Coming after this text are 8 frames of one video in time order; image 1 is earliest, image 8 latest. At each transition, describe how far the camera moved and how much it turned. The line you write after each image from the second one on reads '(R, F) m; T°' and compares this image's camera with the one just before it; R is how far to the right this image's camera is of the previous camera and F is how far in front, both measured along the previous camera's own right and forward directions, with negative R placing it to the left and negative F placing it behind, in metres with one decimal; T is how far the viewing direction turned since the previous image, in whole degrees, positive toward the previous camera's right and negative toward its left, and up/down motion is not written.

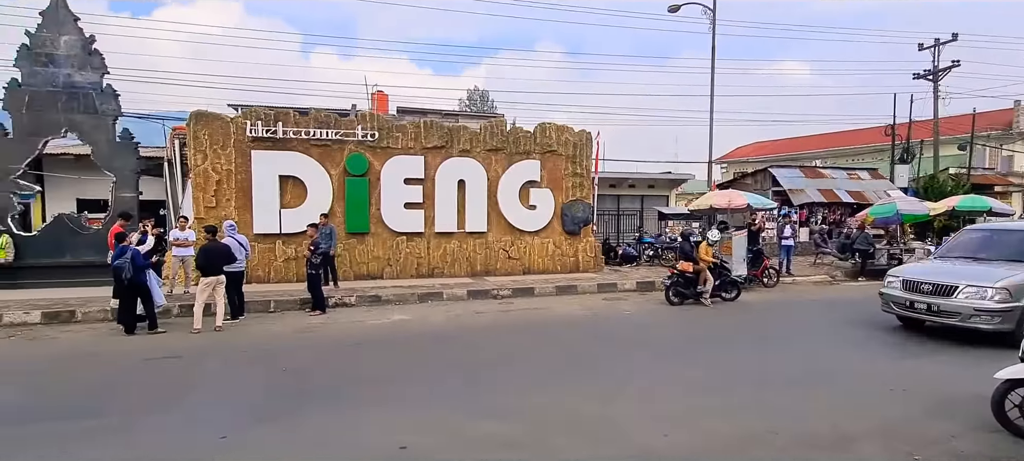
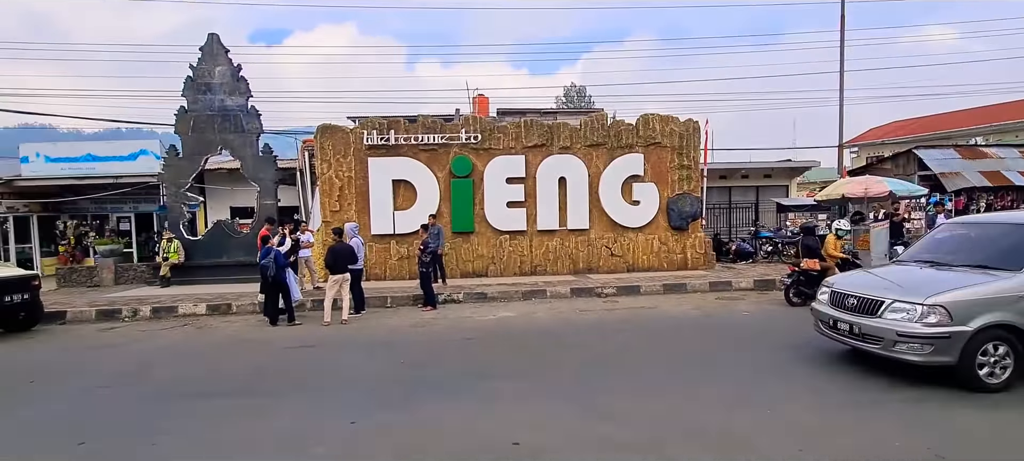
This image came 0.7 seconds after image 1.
(+0.7, 0.0) m; -13°
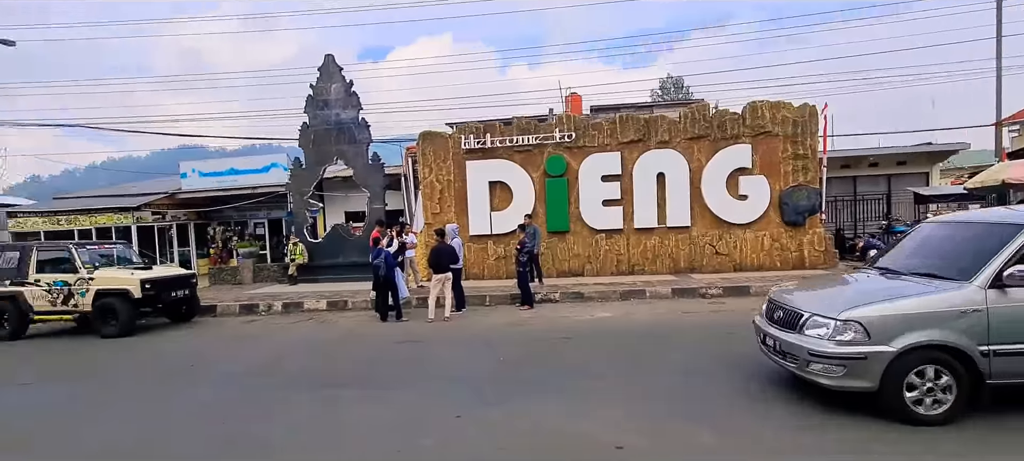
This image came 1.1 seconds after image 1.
(+0.7, +0.1) m; -13°
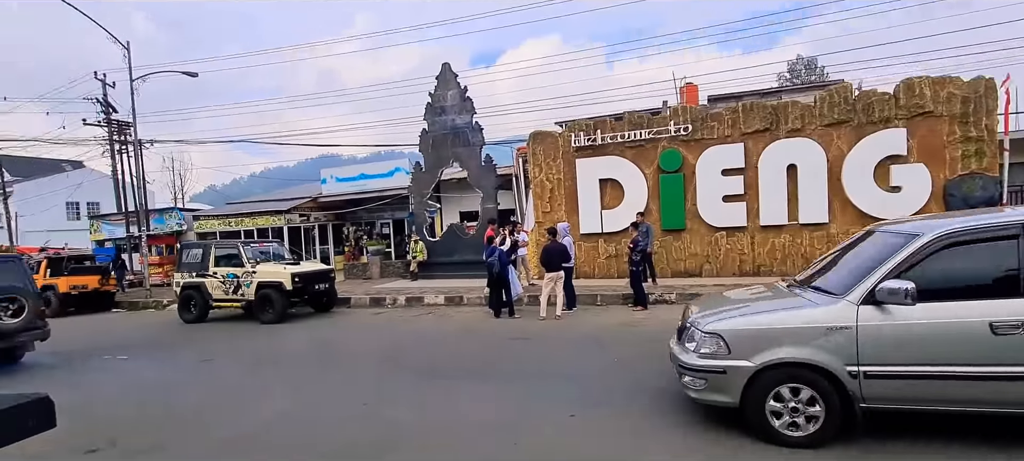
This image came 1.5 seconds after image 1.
(+0.7, 0.0) m; -14°
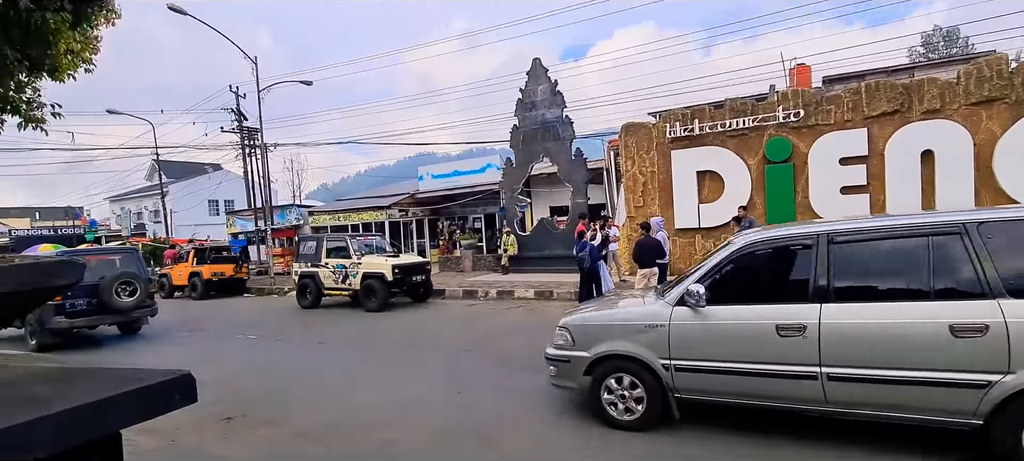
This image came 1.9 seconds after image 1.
(+0.7, 0.0) m; -12°
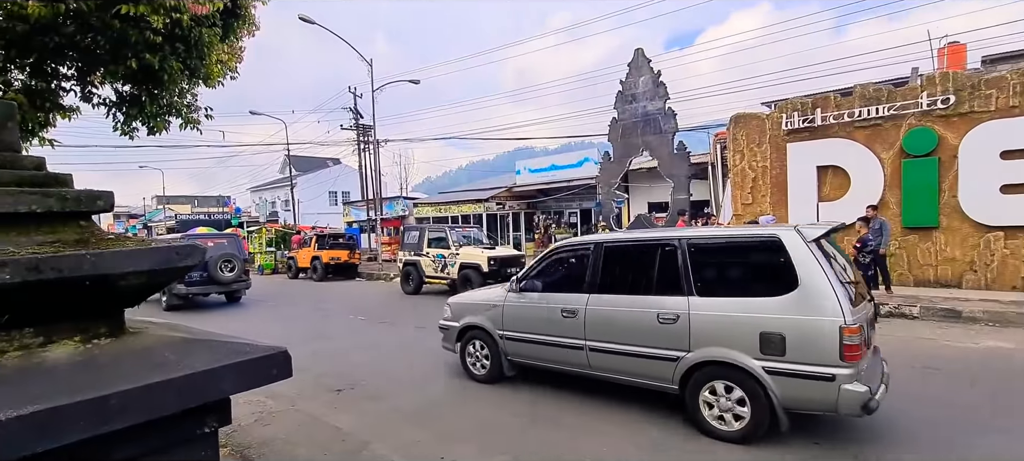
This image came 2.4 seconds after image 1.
(+0.7, +0.1) m; -13°
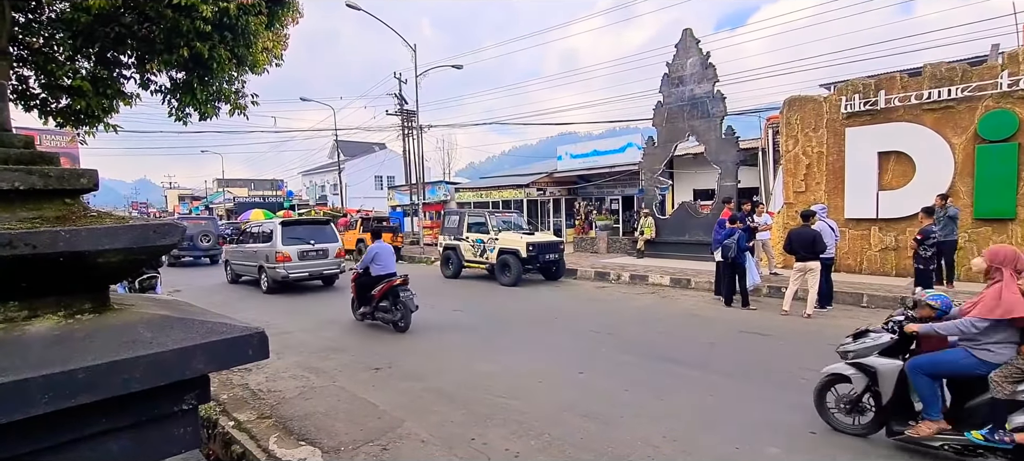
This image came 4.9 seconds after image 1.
(+0.4, +0.1) m; -6°
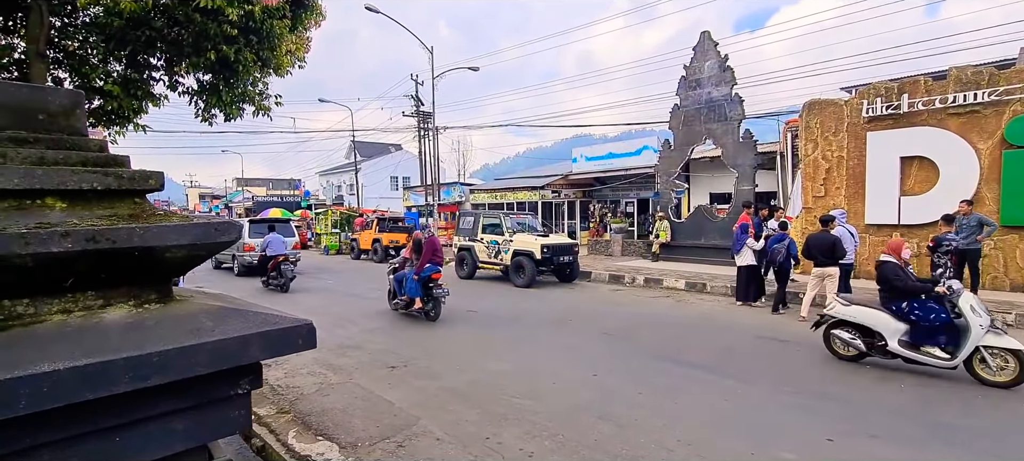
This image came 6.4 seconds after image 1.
(0.0, 0.0) m; -1°
